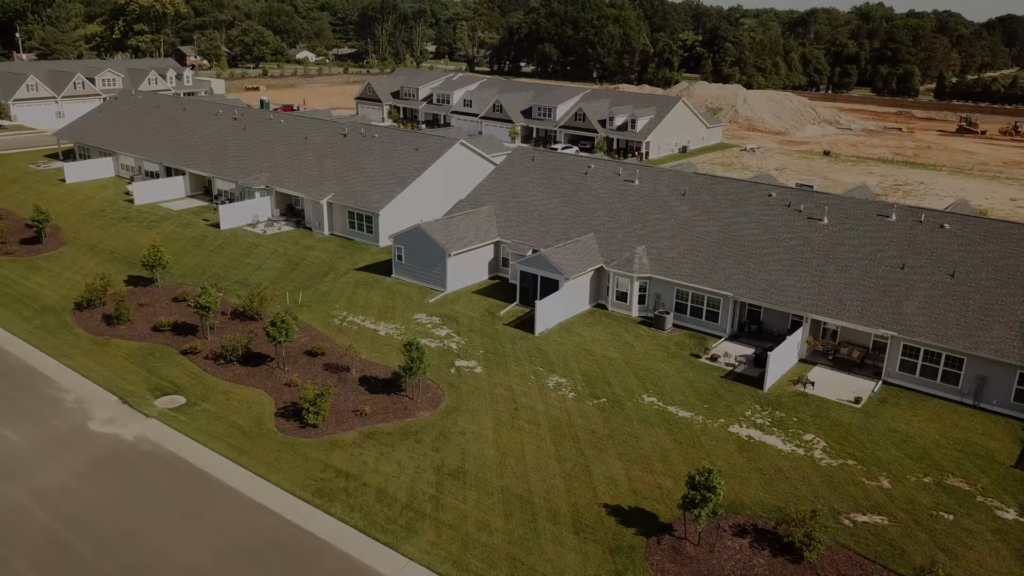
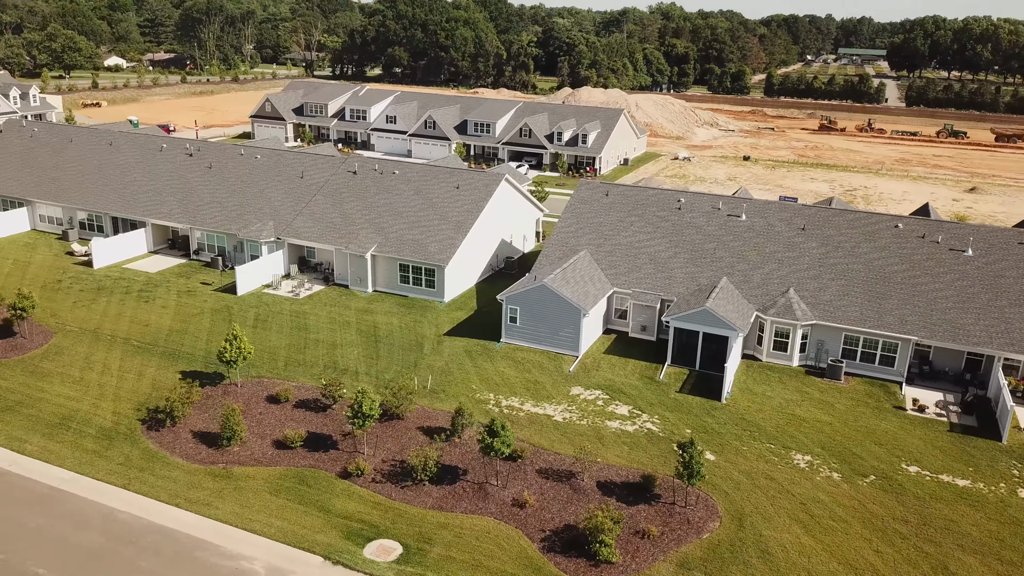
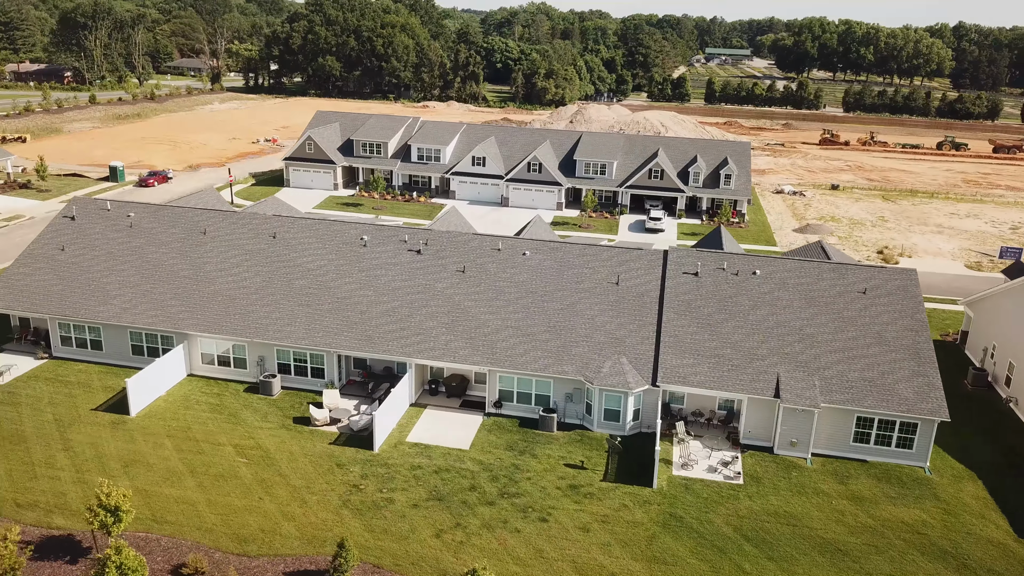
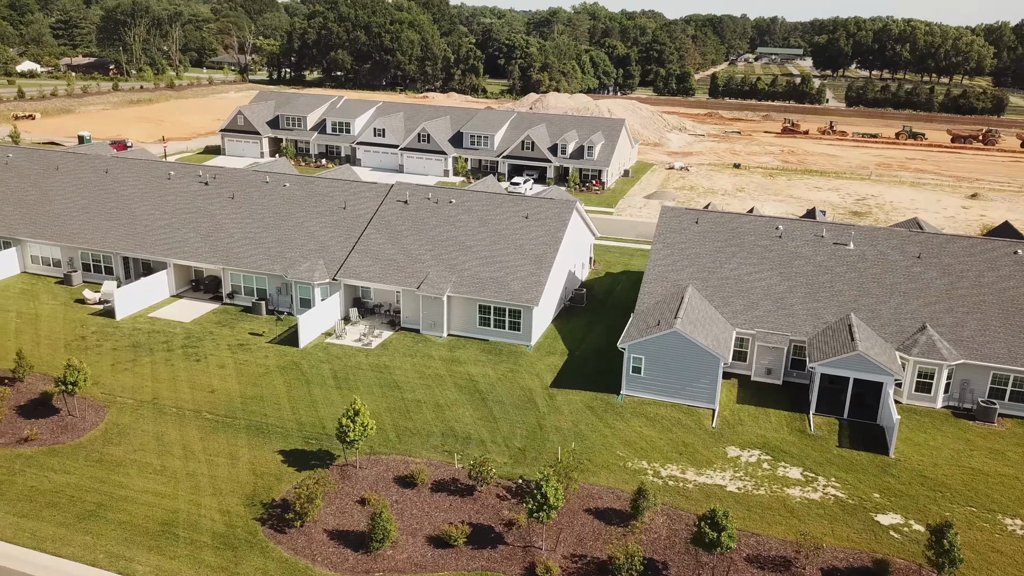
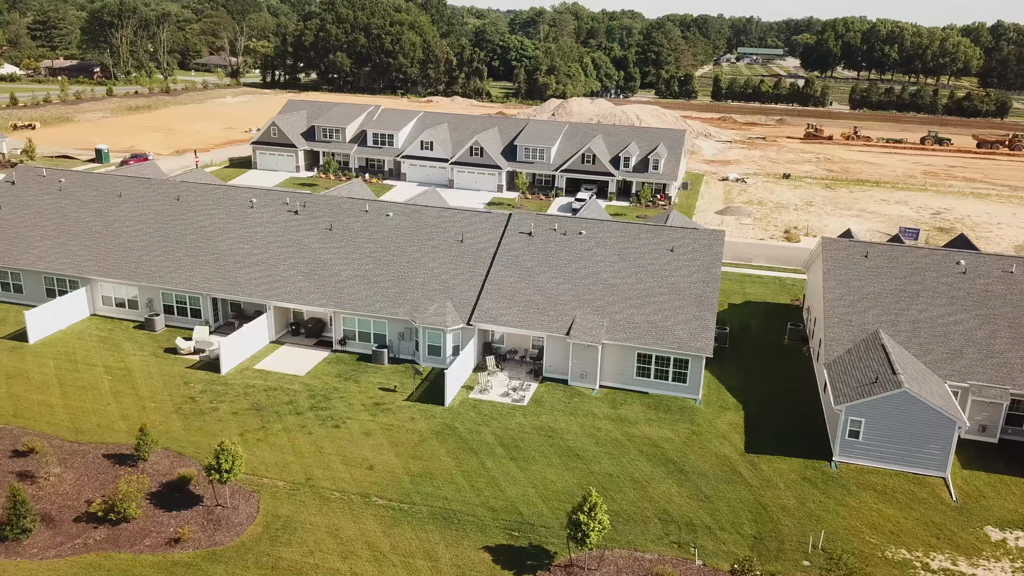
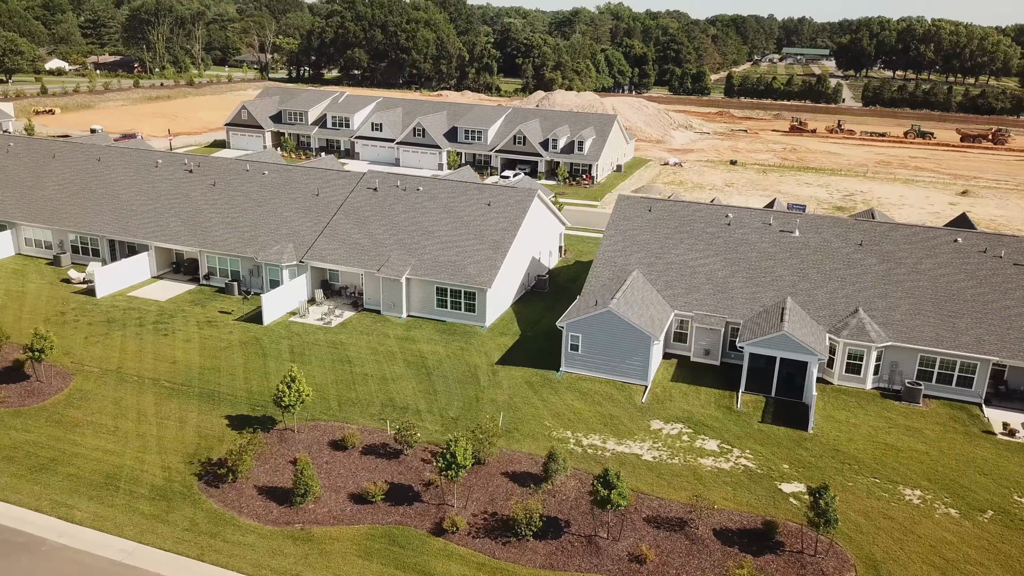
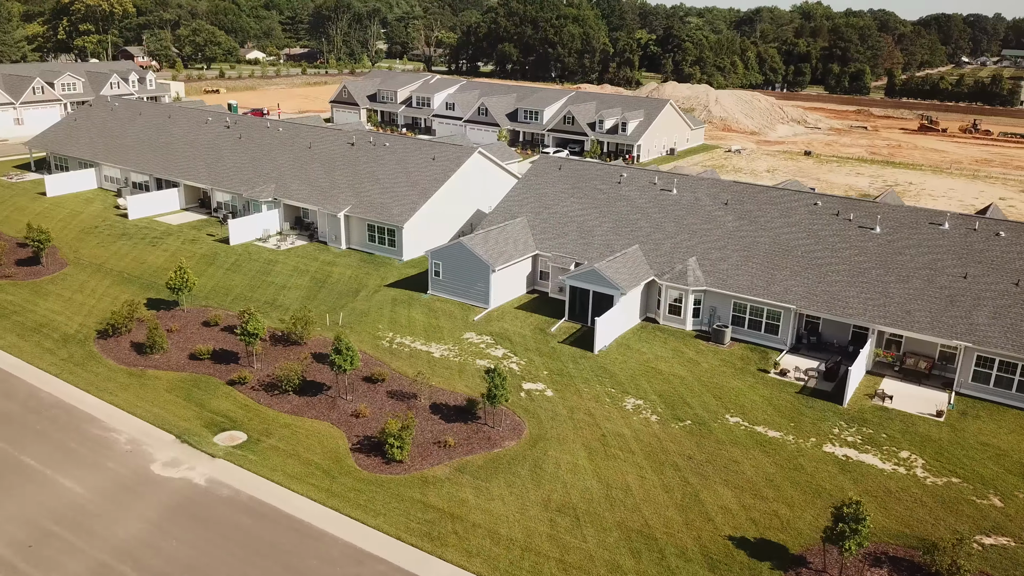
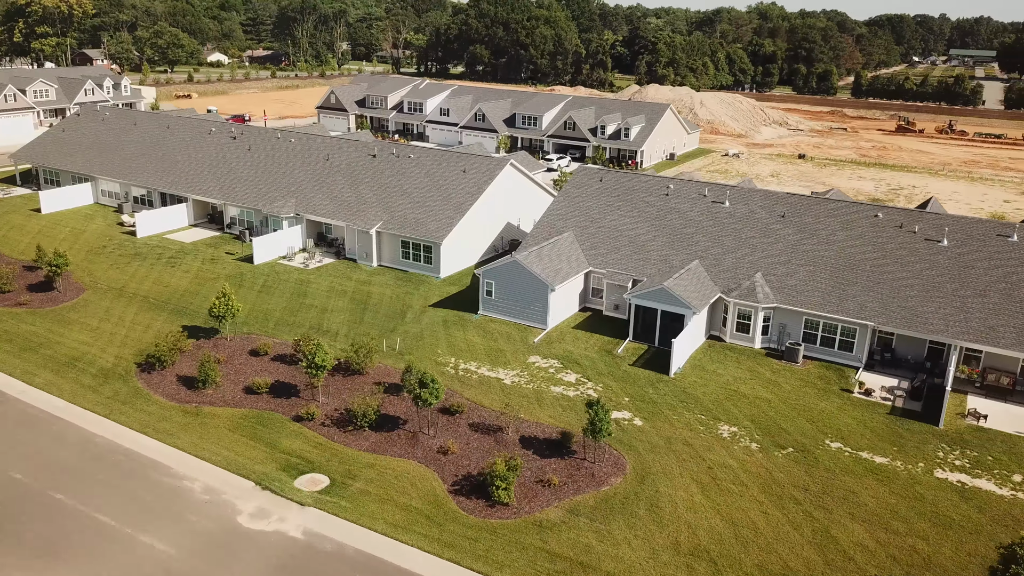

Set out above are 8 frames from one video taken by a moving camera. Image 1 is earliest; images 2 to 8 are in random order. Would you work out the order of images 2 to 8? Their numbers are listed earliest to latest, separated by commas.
7, 8, 2, 6, 4, 5, 3
